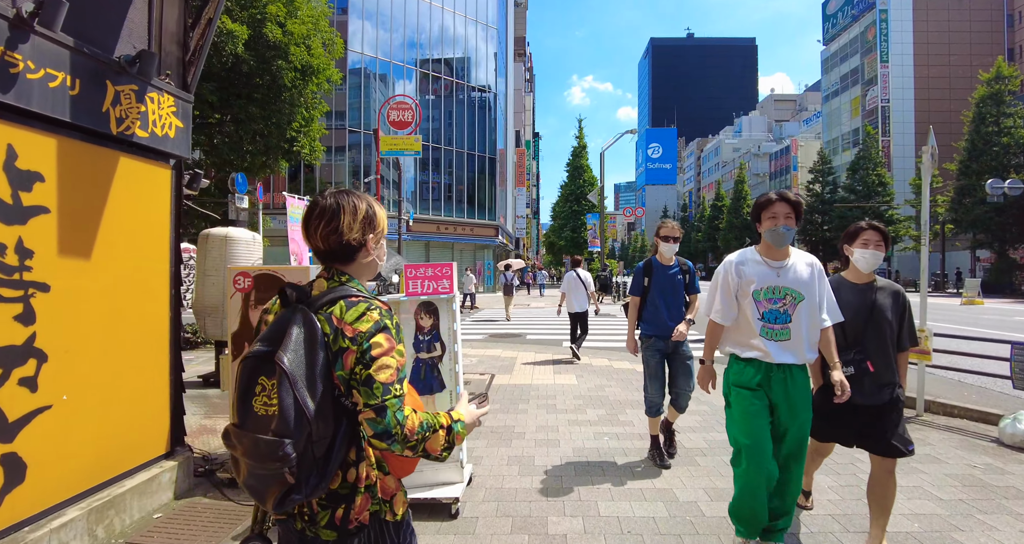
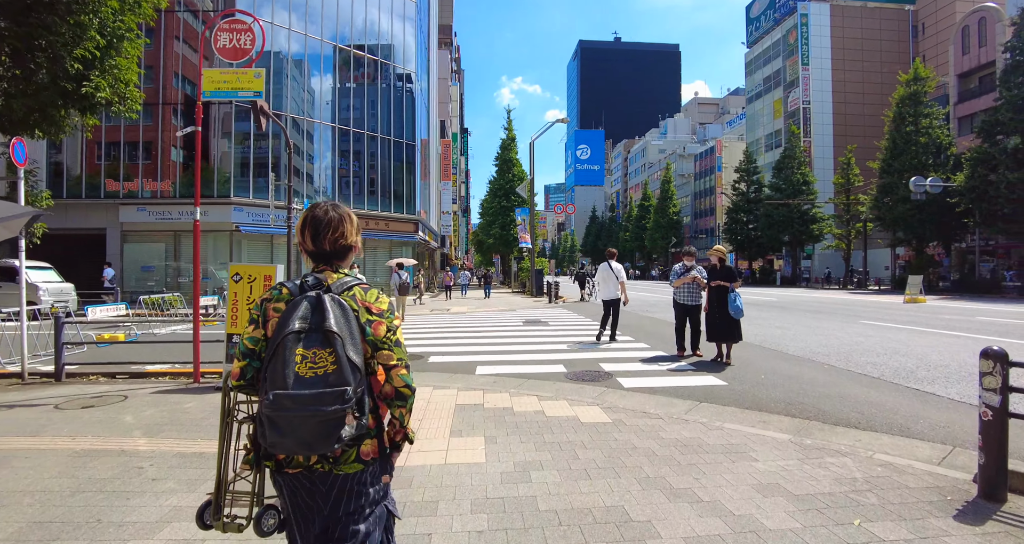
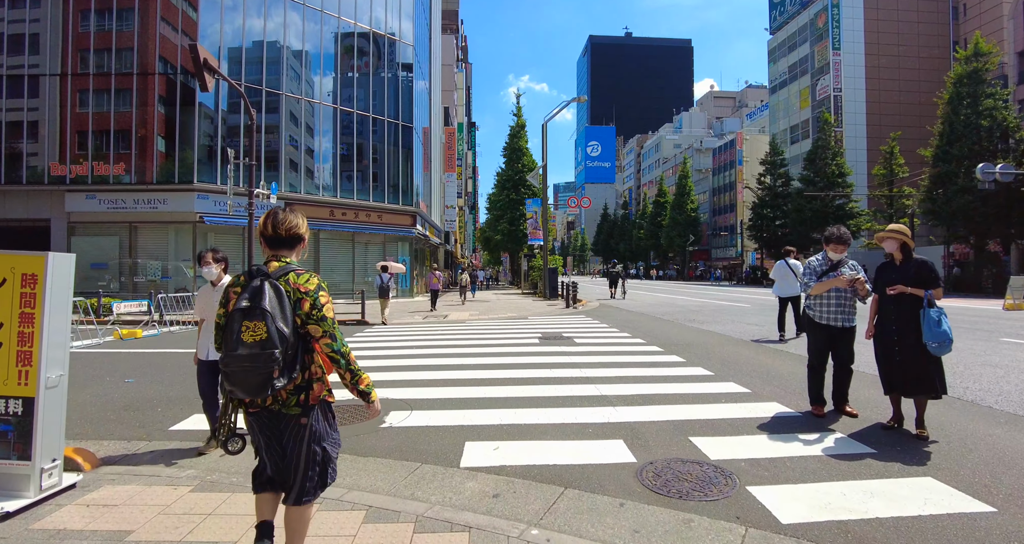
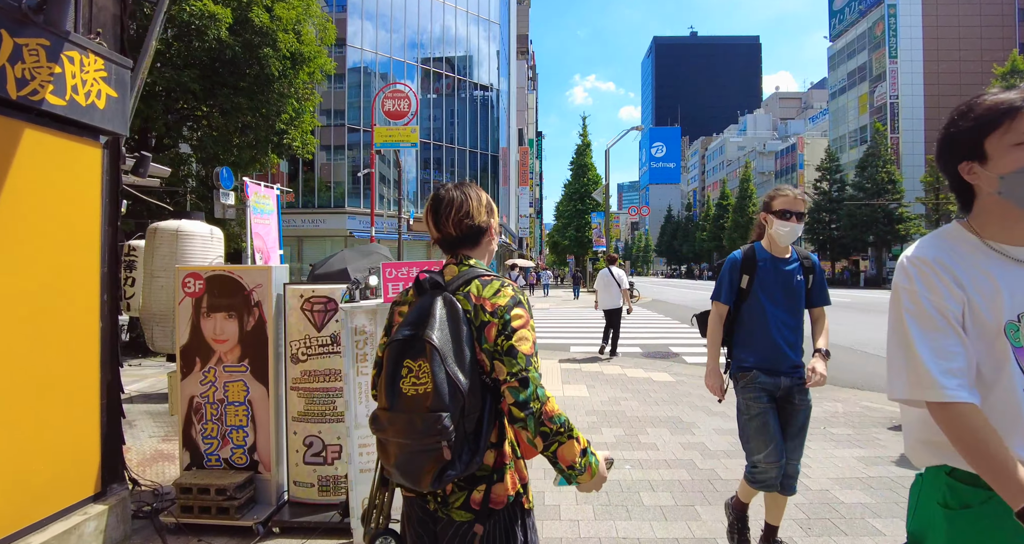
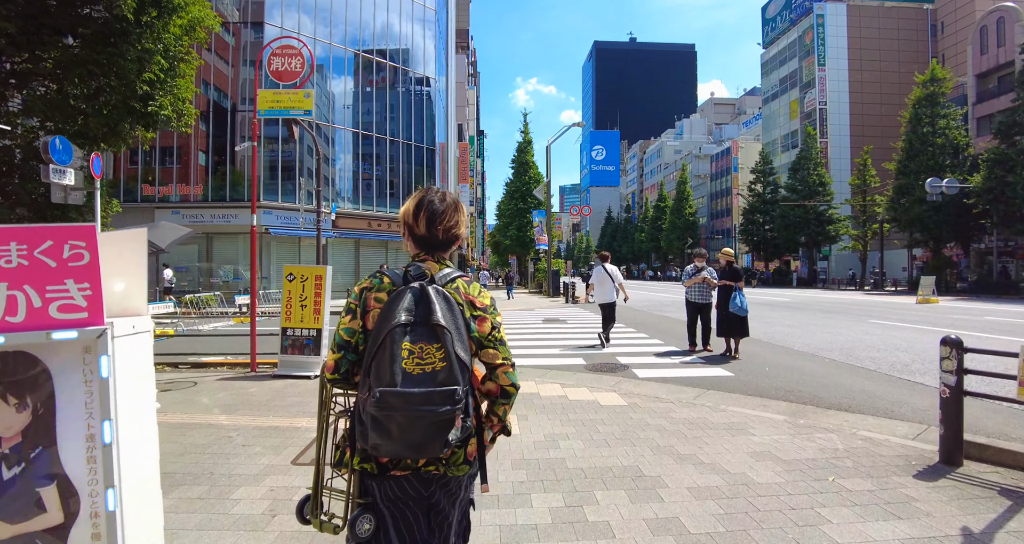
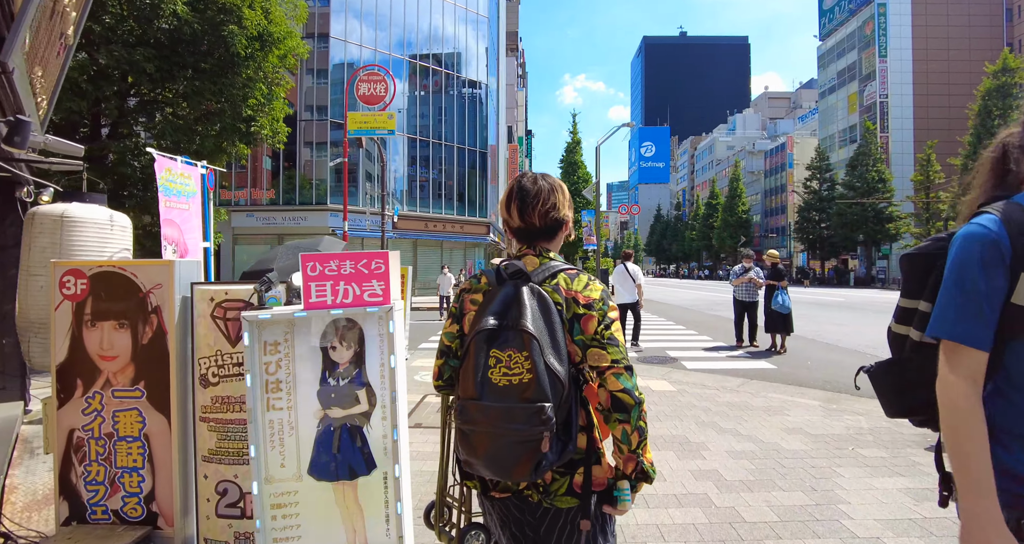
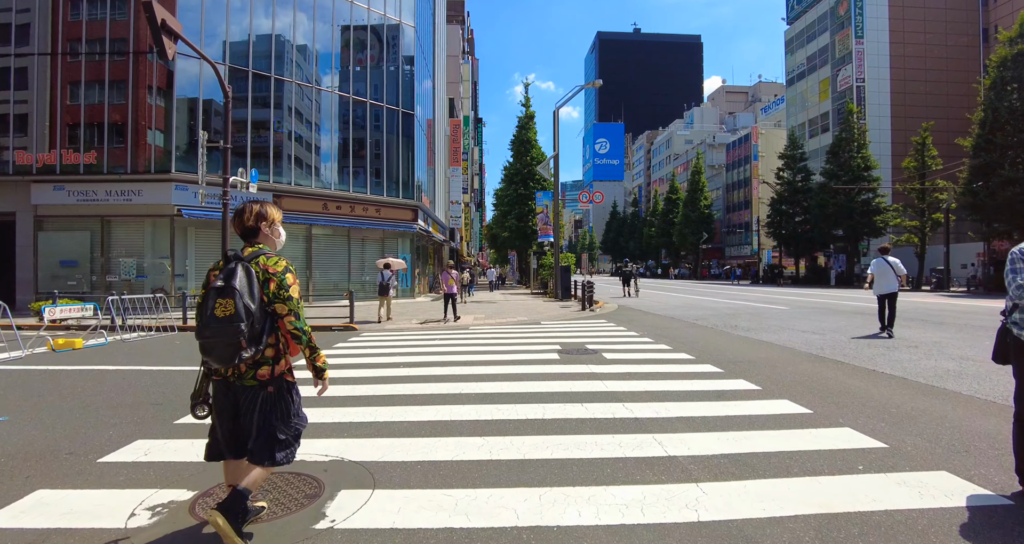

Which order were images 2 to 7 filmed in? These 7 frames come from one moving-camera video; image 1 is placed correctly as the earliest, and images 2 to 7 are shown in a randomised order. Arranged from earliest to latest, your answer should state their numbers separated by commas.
4, 6, 5, 2, 3, 7
